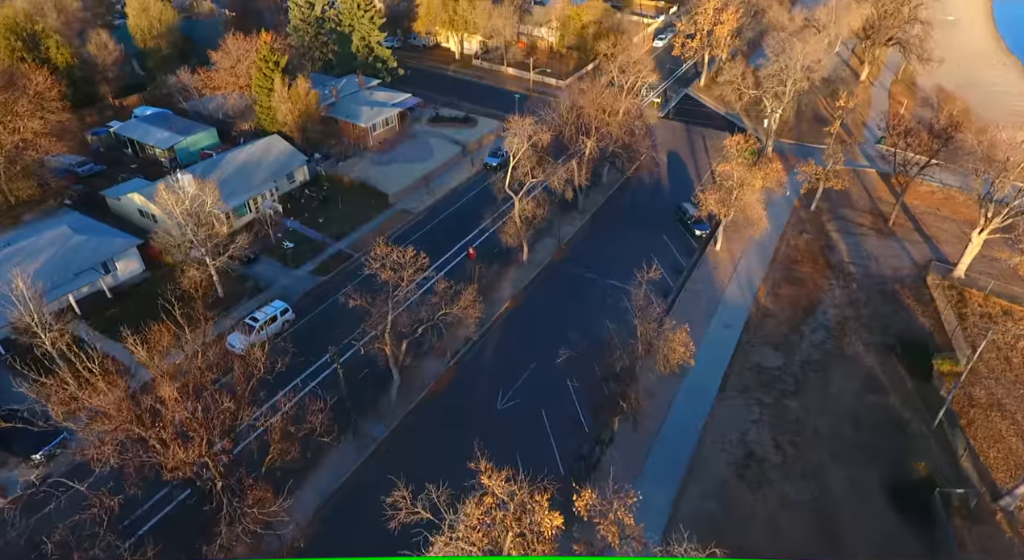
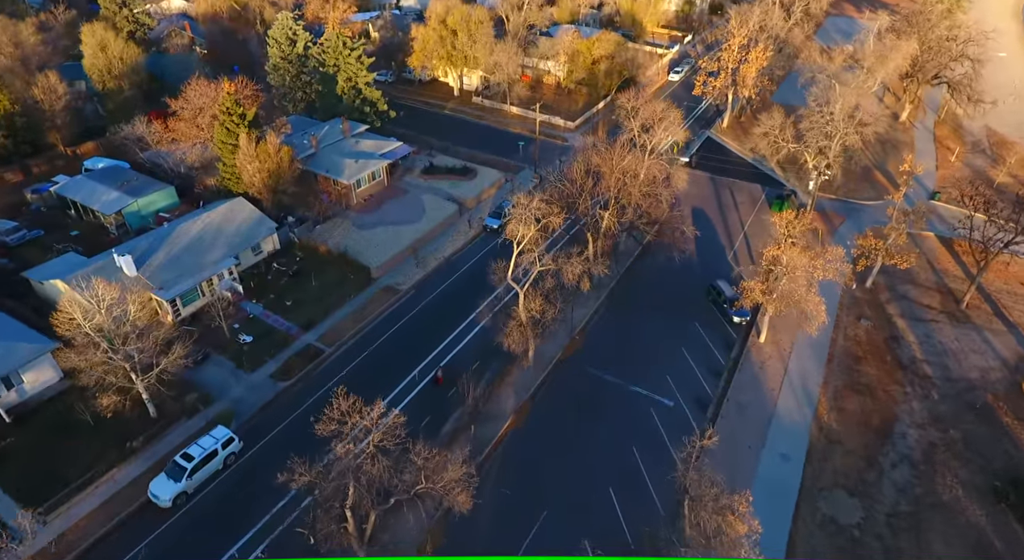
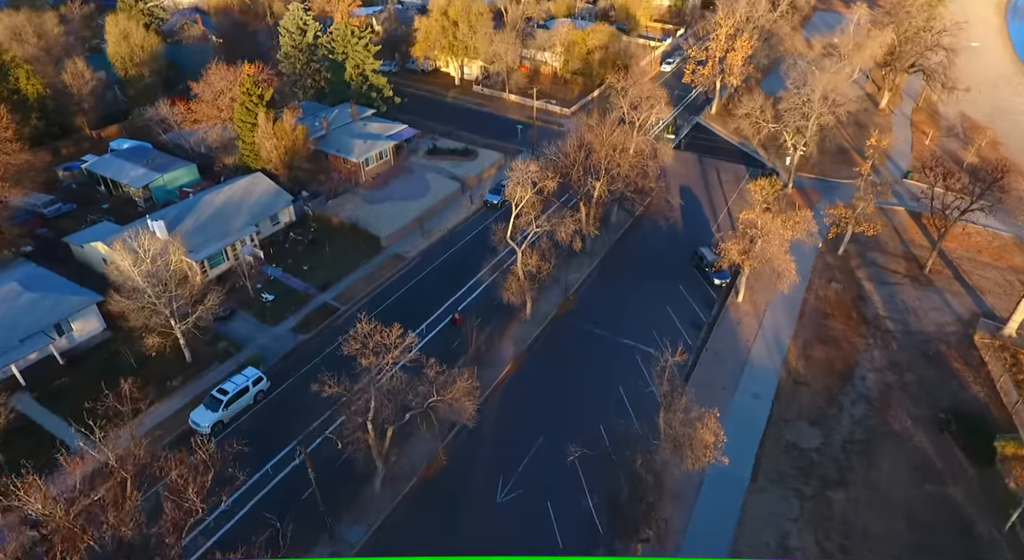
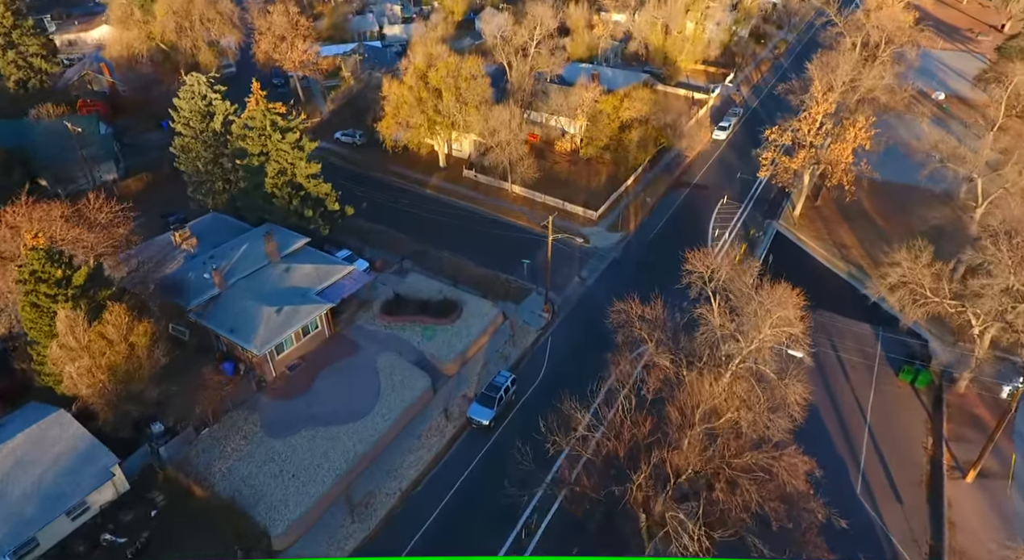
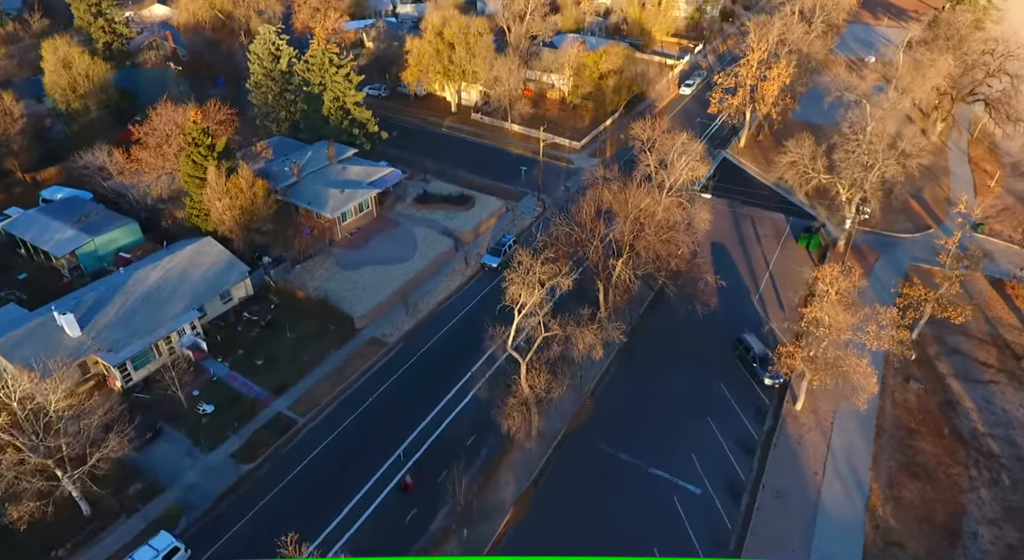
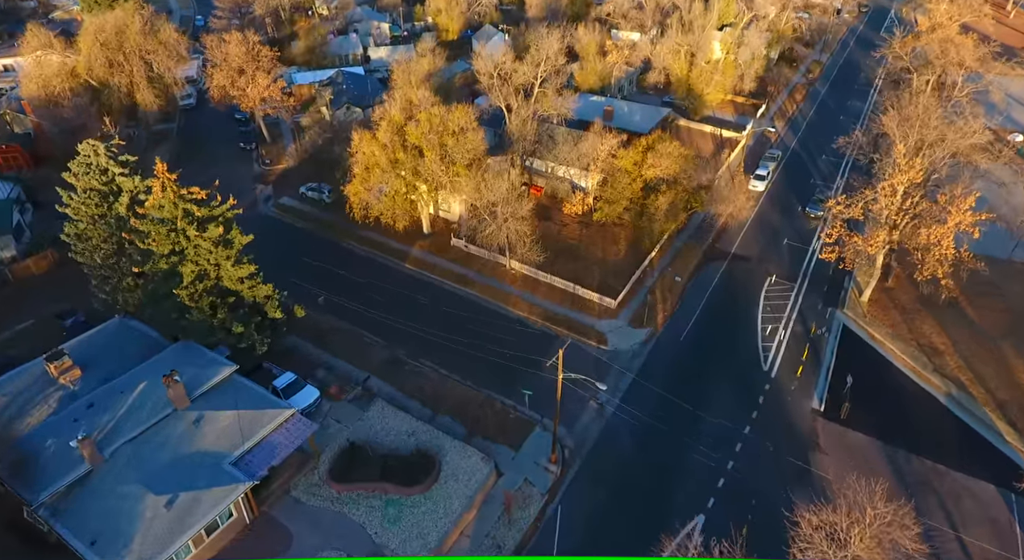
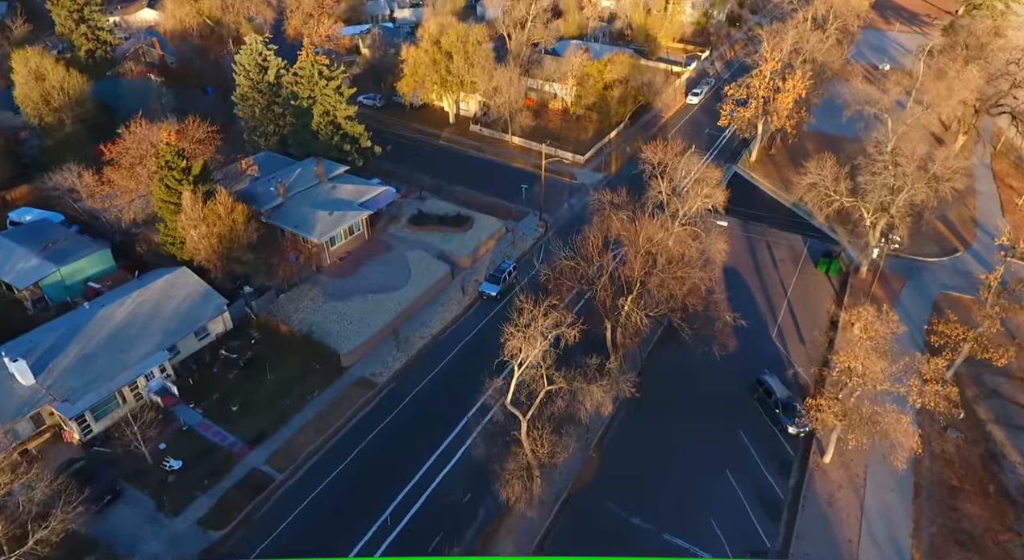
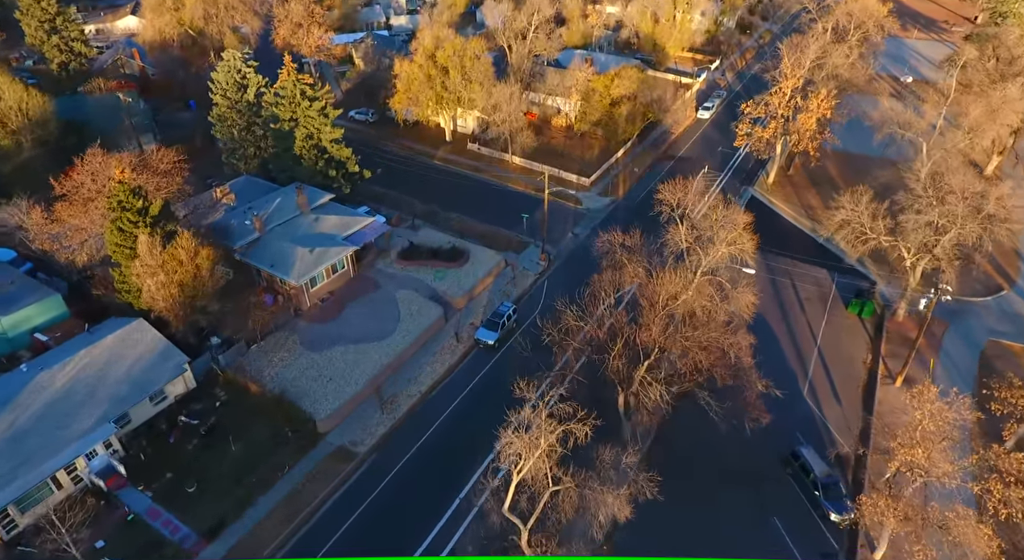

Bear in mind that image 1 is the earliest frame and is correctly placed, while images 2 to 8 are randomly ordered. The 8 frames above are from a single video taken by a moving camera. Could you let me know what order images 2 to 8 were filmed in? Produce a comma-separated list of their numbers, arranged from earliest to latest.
3, 2, 5, 7, 8, 4, 6
